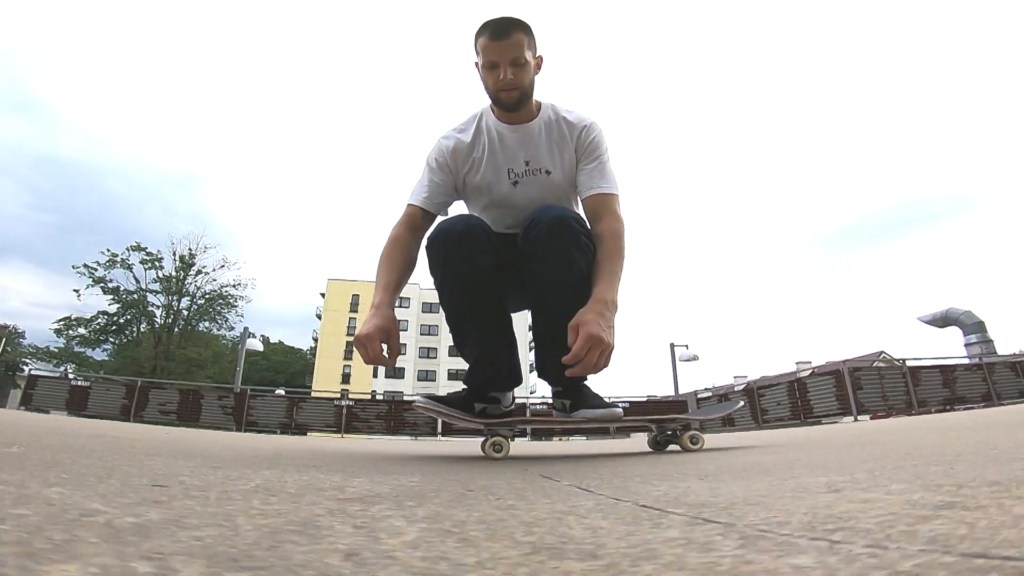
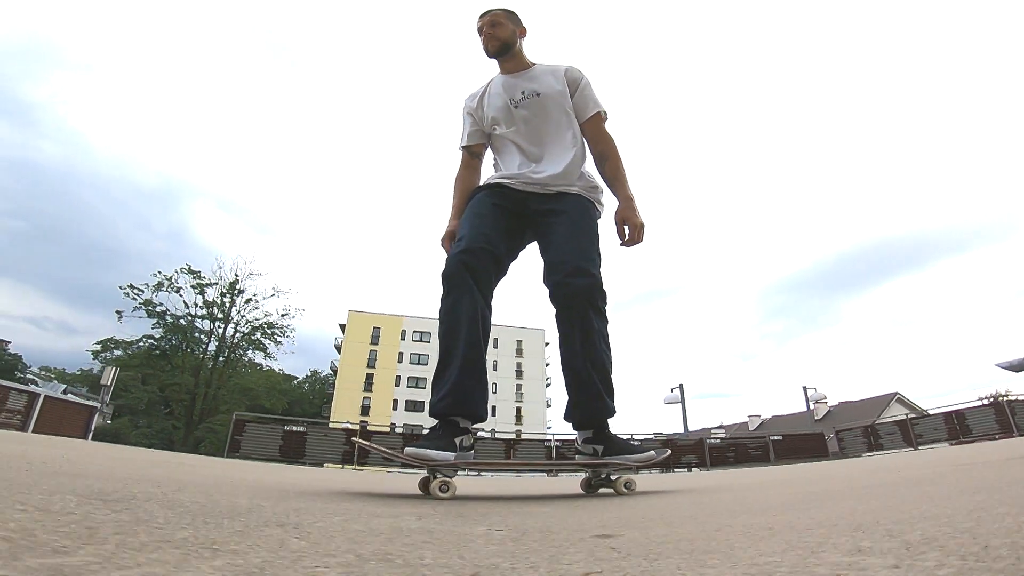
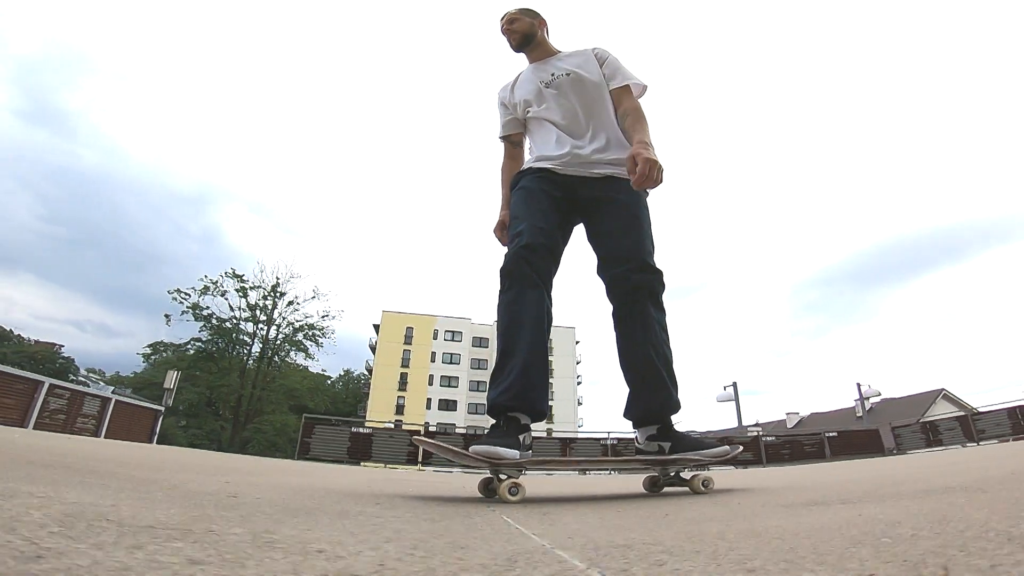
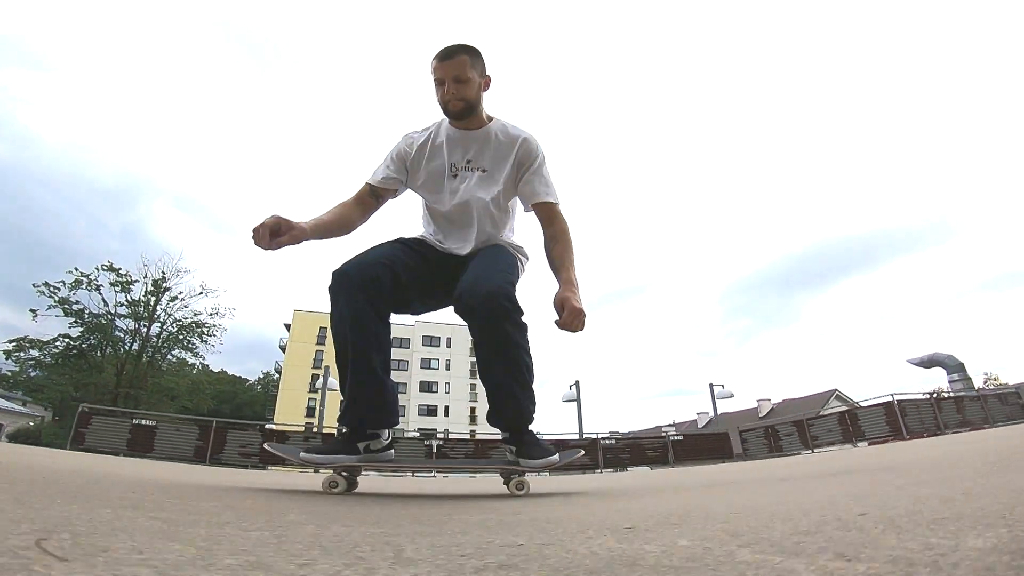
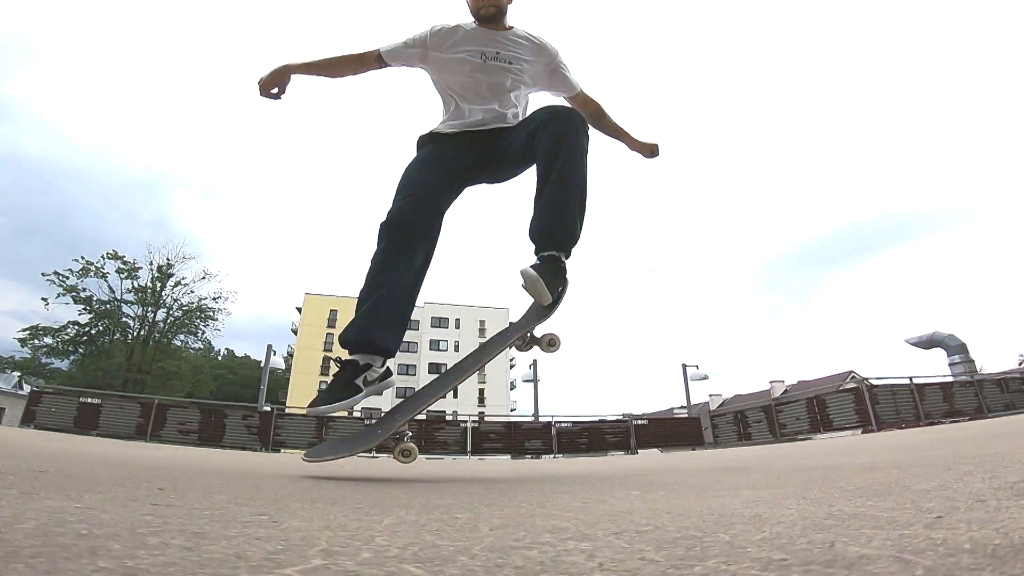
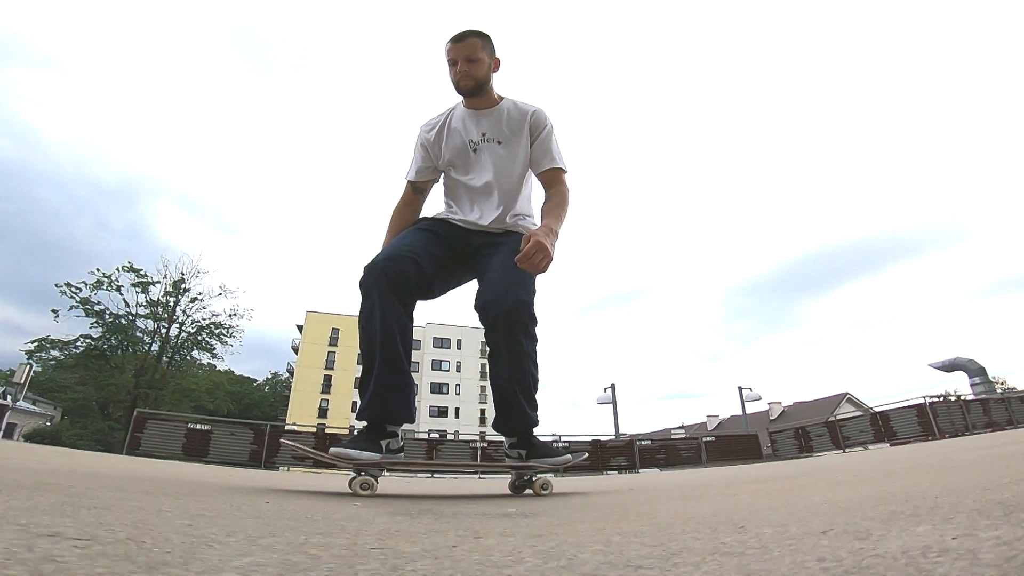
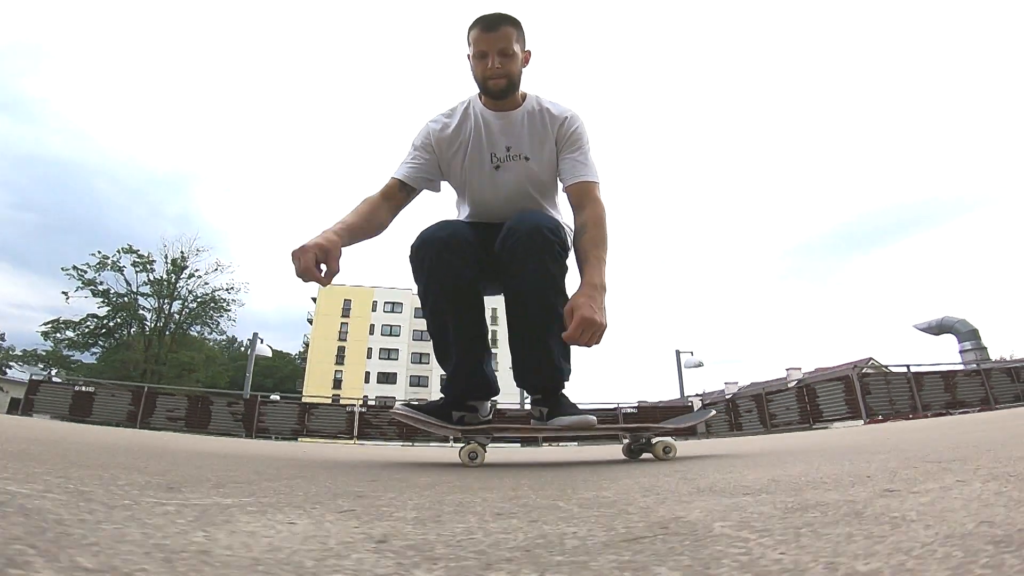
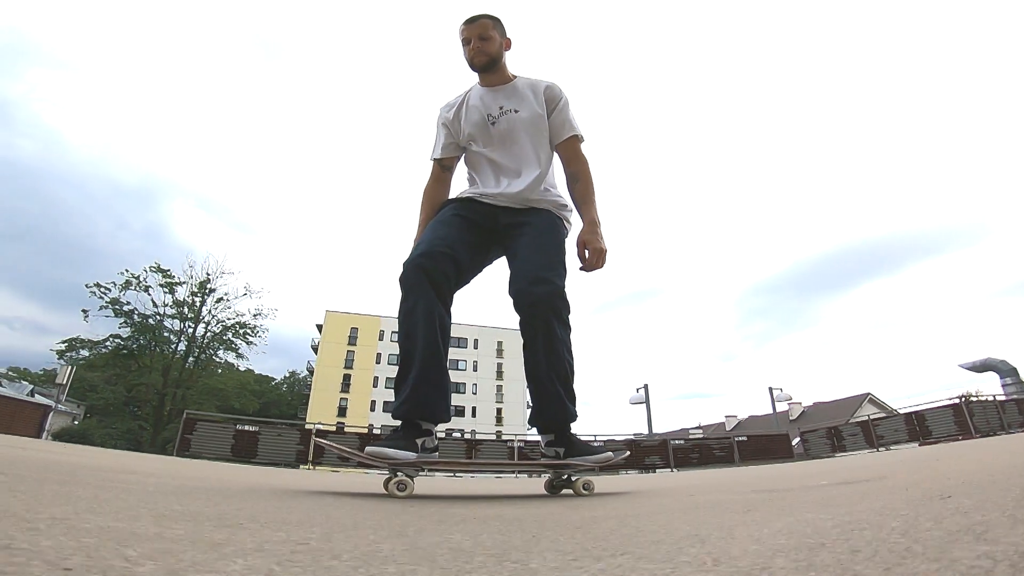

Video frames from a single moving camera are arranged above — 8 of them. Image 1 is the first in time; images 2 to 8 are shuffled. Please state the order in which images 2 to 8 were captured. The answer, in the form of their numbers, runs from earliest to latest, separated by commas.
7, 5, 4, 6, 8, 2, 3
